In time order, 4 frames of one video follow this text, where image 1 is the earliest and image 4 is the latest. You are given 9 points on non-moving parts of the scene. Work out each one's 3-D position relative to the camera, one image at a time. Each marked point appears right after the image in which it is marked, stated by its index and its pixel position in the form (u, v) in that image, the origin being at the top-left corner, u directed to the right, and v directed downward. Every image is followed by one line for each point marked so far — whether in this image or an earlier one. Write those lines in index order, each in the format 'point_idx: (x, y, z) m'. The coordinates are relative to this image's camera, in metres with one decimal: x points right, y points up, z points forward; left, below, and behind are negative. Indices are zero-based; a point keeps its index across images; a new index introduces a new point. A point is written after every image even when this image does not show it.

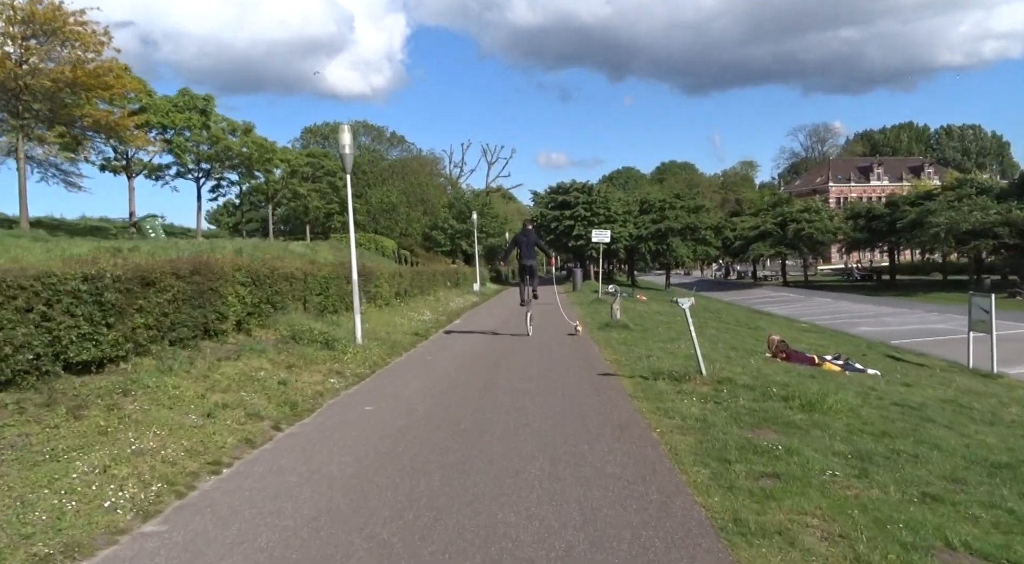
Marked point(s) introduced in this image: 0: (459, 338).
0: (-1.3, -1.4, +18.0) m
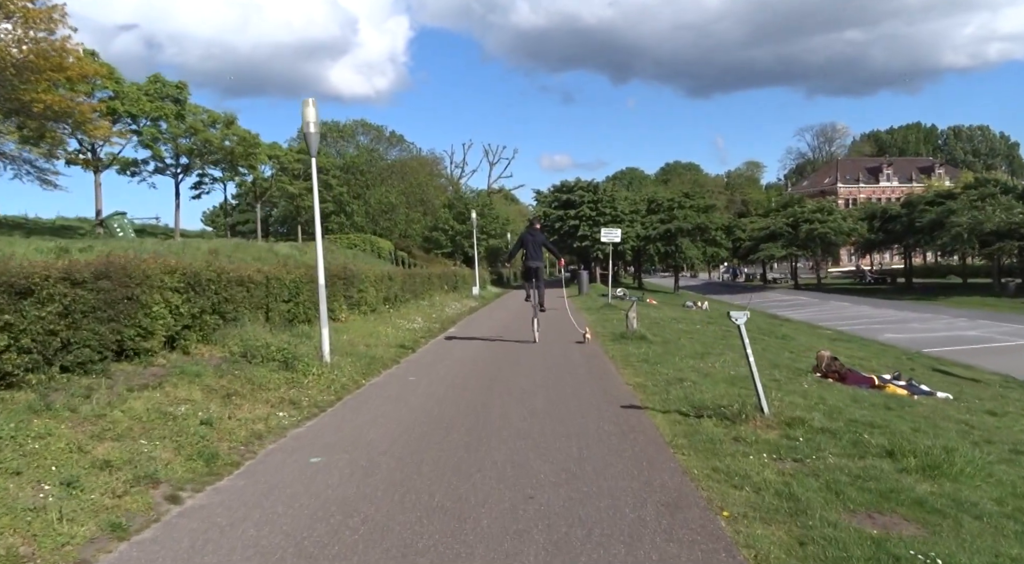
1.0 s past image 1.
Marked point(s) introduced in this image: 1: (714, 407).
0: (-1.3, -1.5, +15.8) m
1: (+2.1, -1.3, +7.4) m
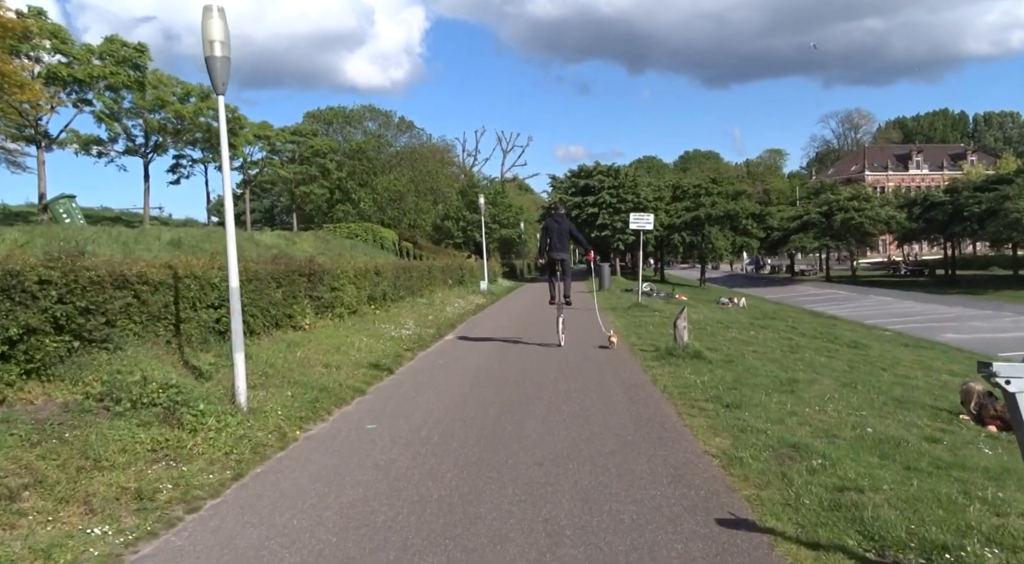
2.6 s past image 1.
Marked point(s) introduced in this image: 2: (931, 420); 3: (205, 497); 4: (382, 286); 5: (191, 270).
0: (-1.2, -1.4, +12.1) m
1: (+2.1, -1.4, +3.7) m
2: (+4.7, -1.5, +7.9) m
3: (-2.3, -1.6, +5.3) m
4: (-3.4, -0.1, +18.7) m
5: (-4.3, +0.2, +9.5) m
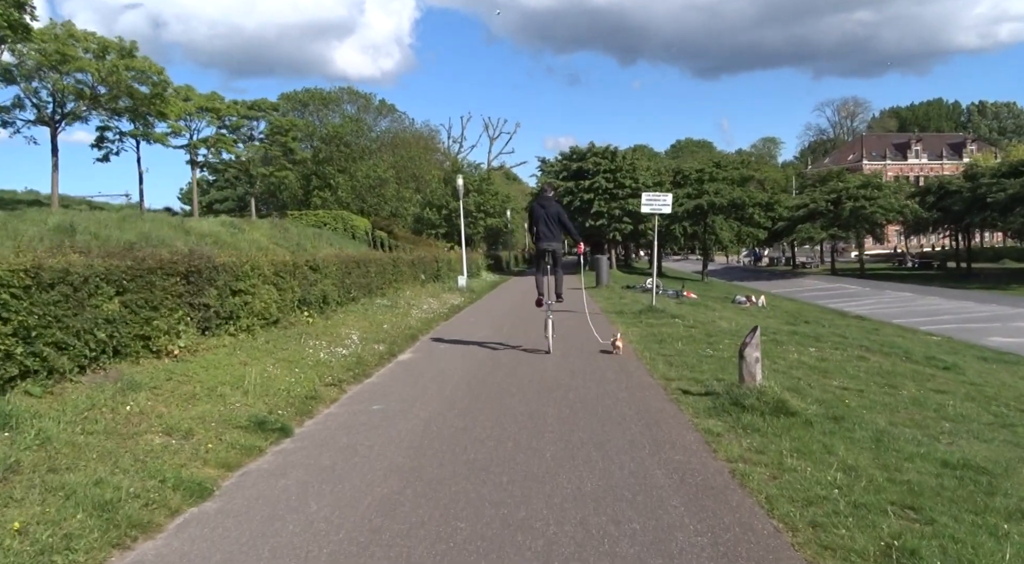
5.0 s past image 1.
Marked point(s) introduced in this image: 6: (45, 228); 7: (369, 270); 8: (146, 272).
0: (-1.5, -1.5, +7.8) m
1: (+2.0, -1.5, -0.5) m
2: (+4.4, -1.6, +3.7) m
3: (-2.5, -1.7, +1.0) m
4: (-3.8, 0.0, +14.4) m
5: (-4.5, +0.1, +5.1) m
6: (-10.6, +1.3, +16.3) m
7: (-3.8, +0.3, +18.9) m
8: (-4.3, +0.1, +8.3) m
